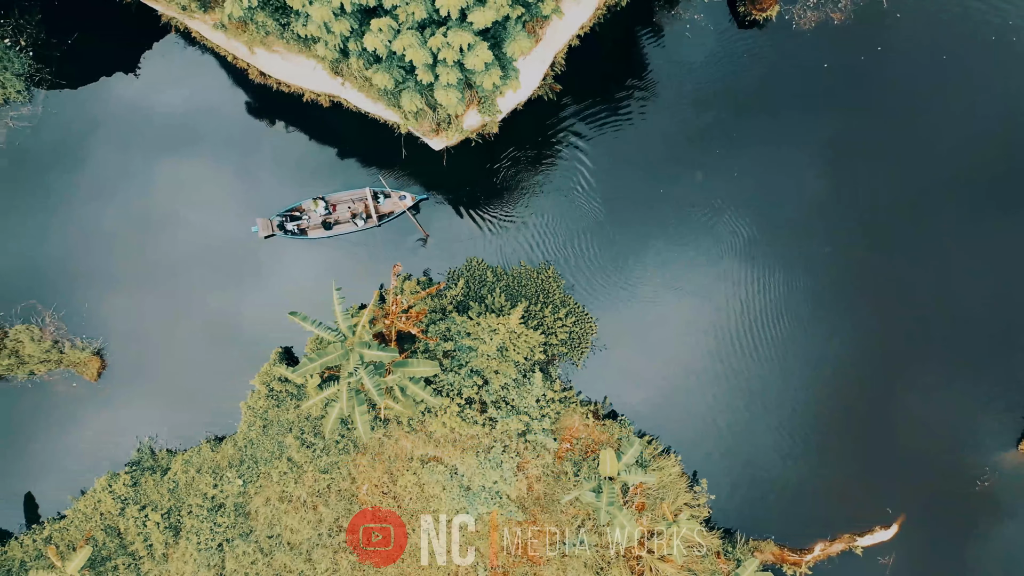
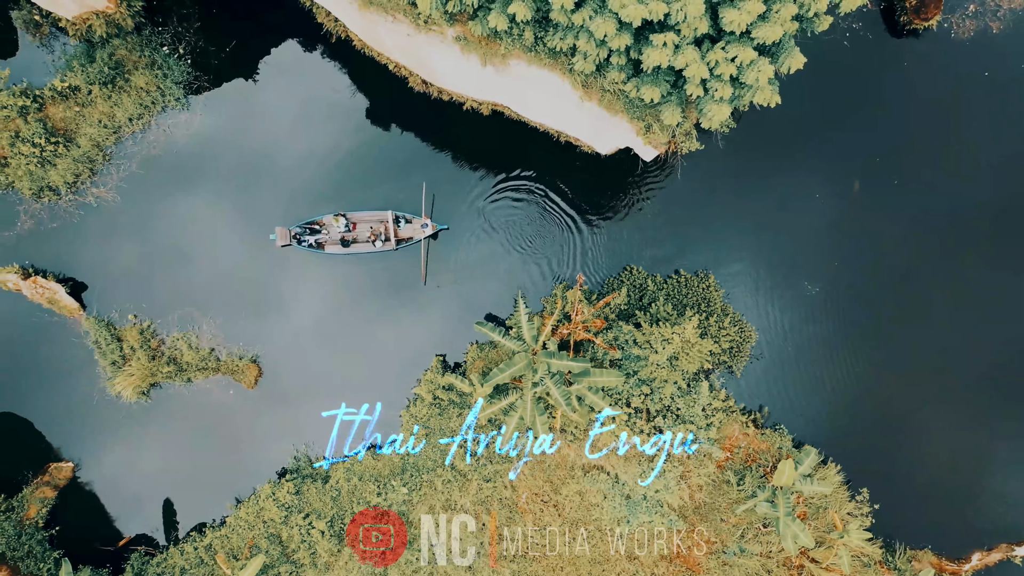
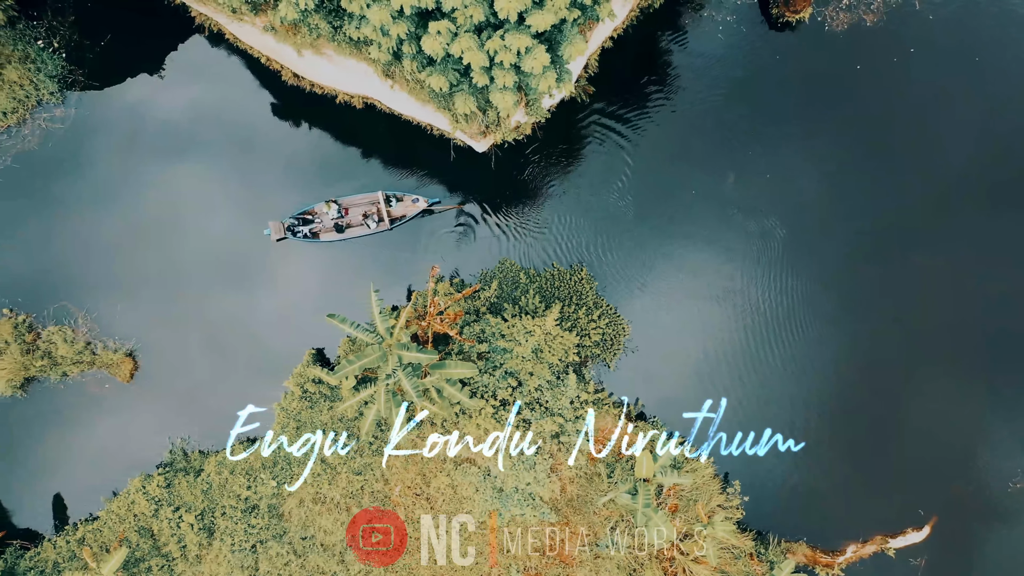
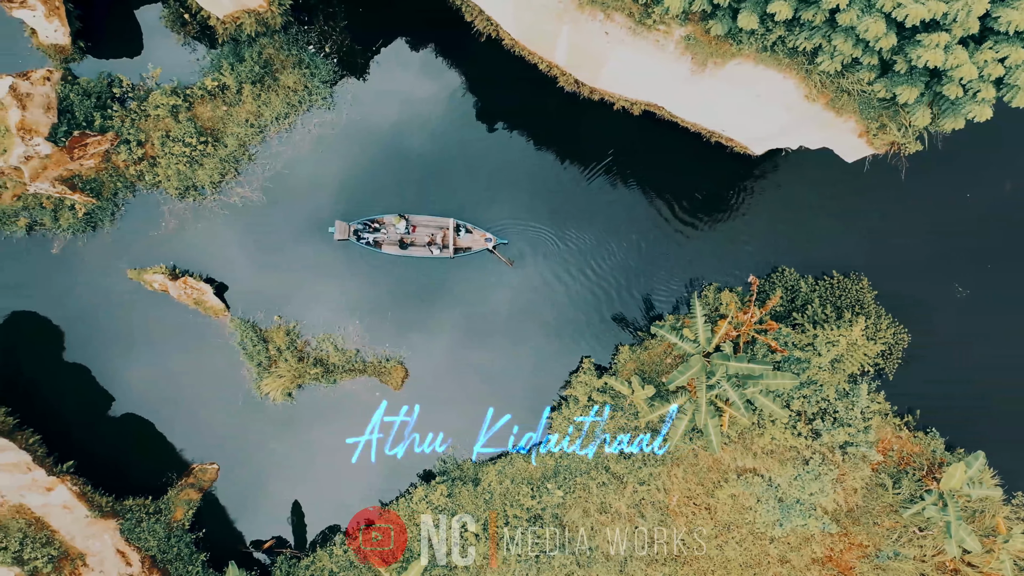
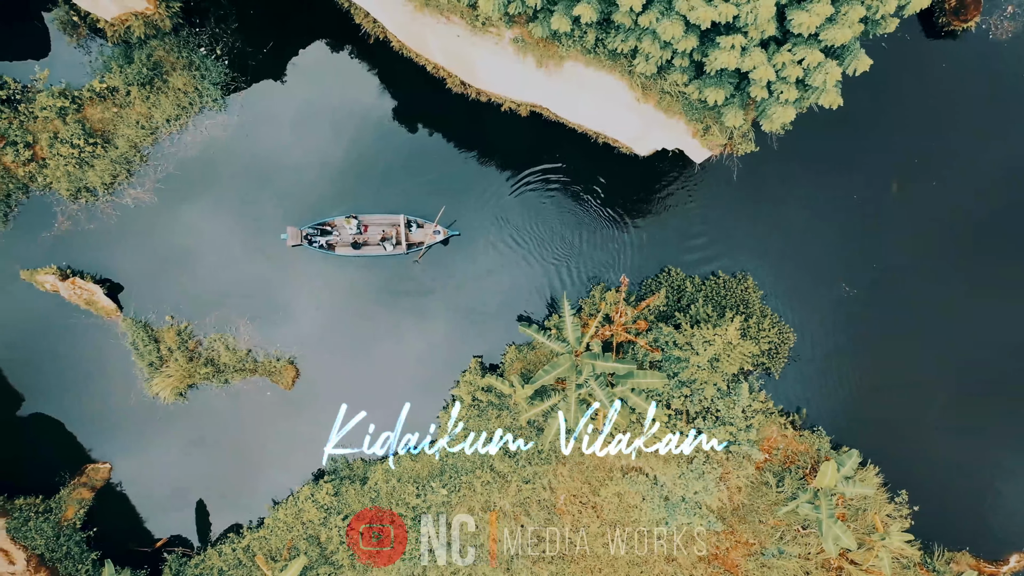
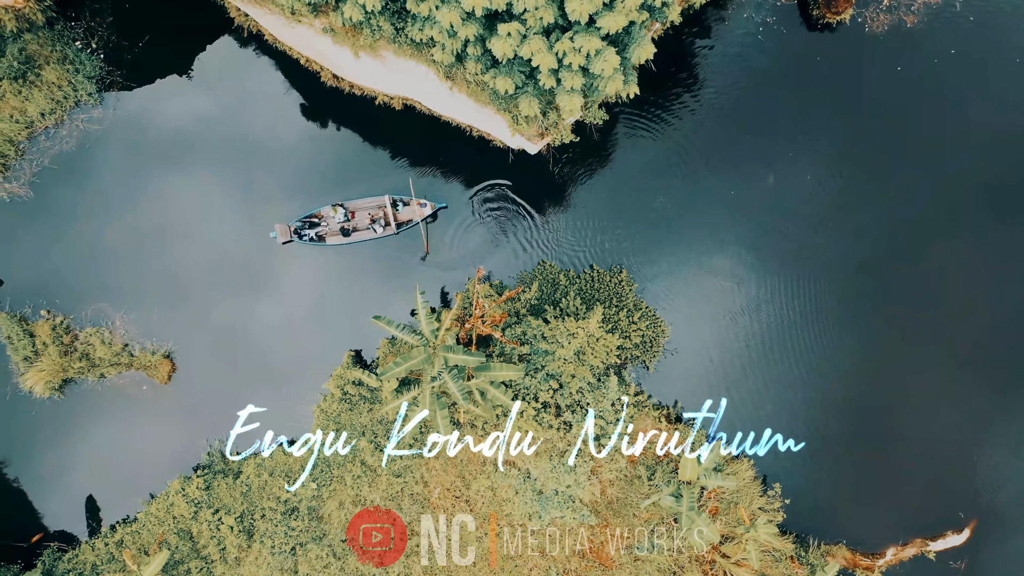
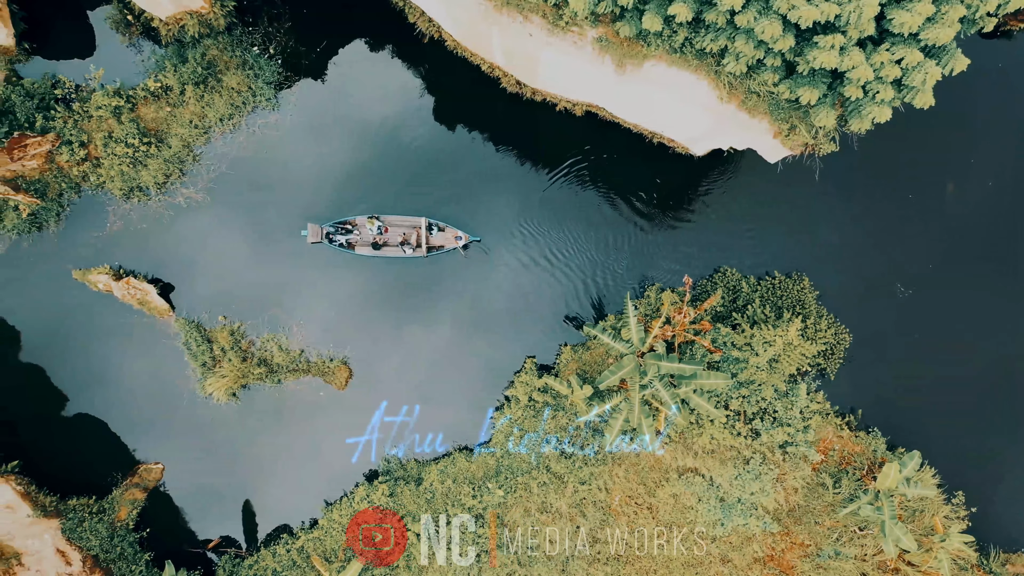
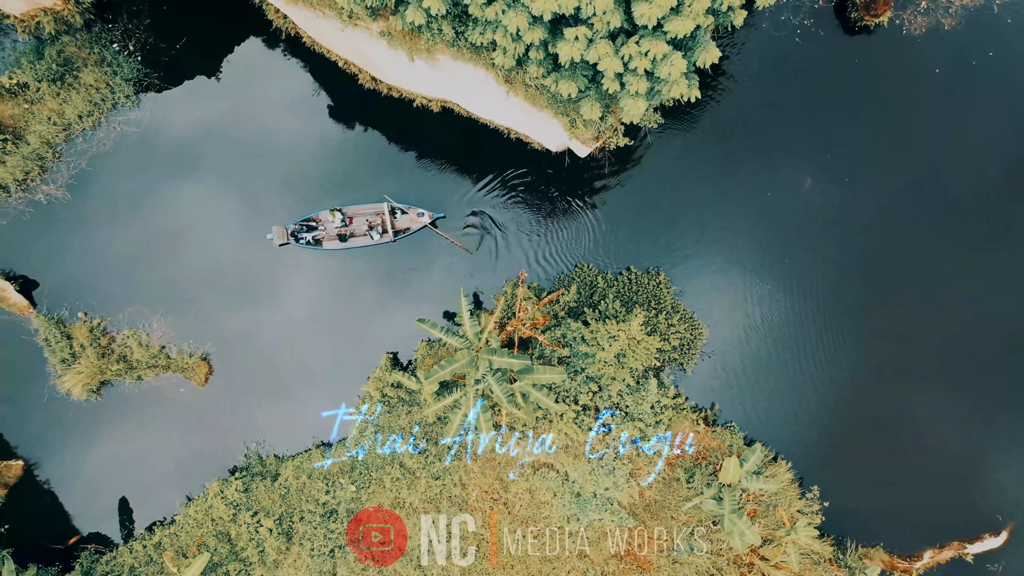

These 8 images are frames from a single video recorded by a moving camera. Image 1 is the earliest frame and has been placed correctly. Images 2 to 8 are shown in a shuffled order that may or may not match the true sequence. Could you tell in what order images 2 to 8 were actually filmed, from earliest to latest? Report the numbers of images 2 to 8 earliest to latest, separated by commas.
3, 6, 8, 2, 5, 7, 4
